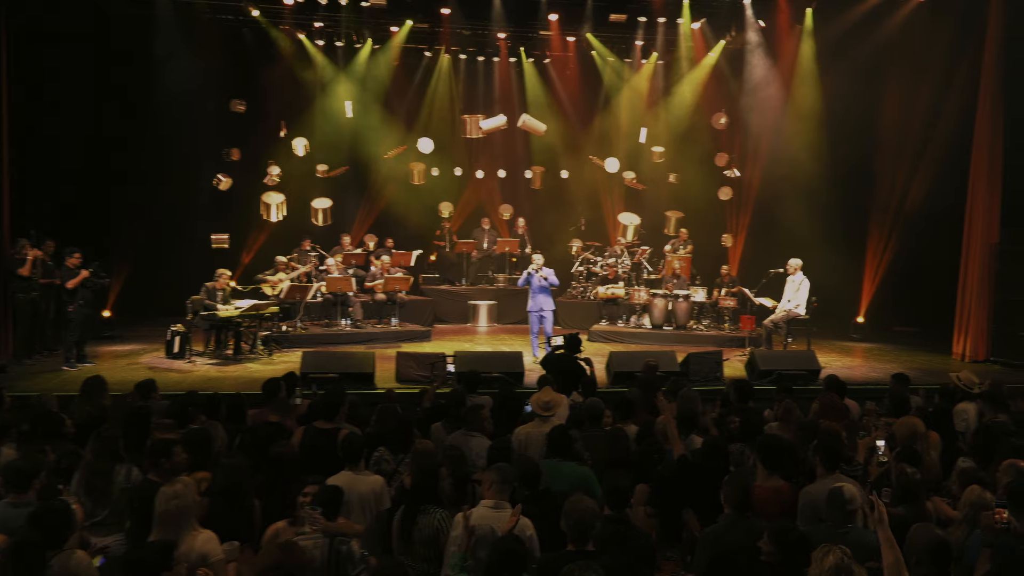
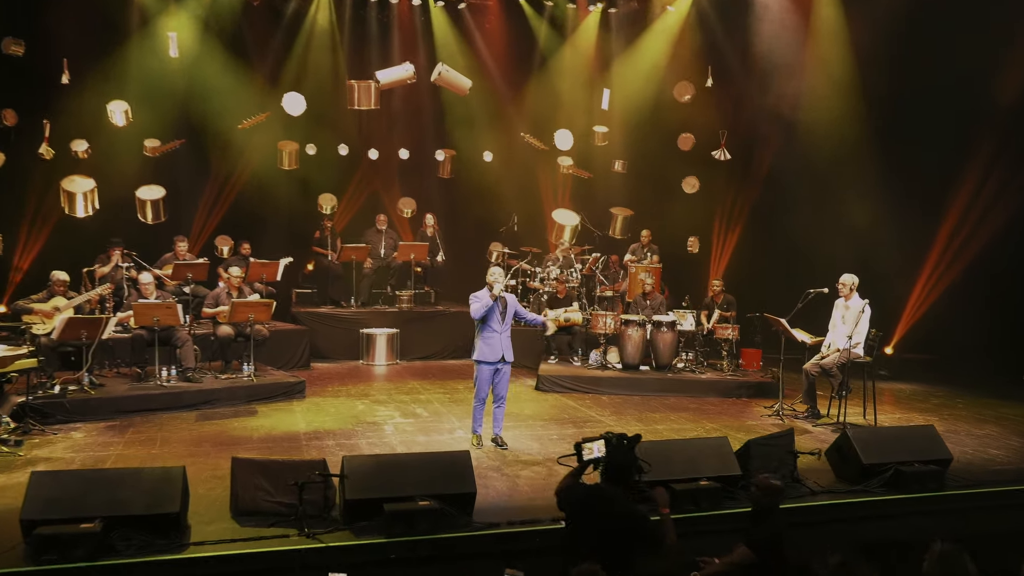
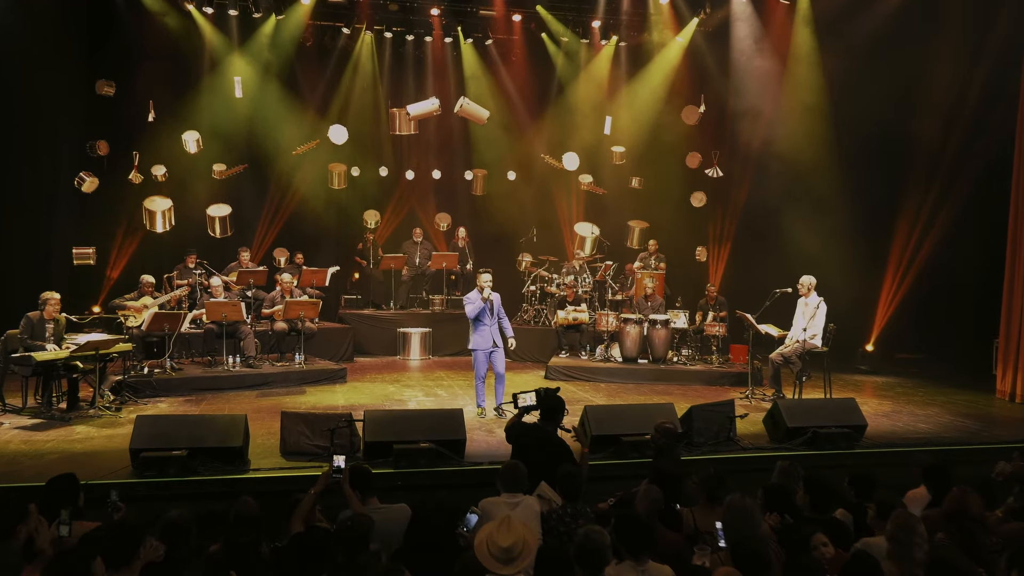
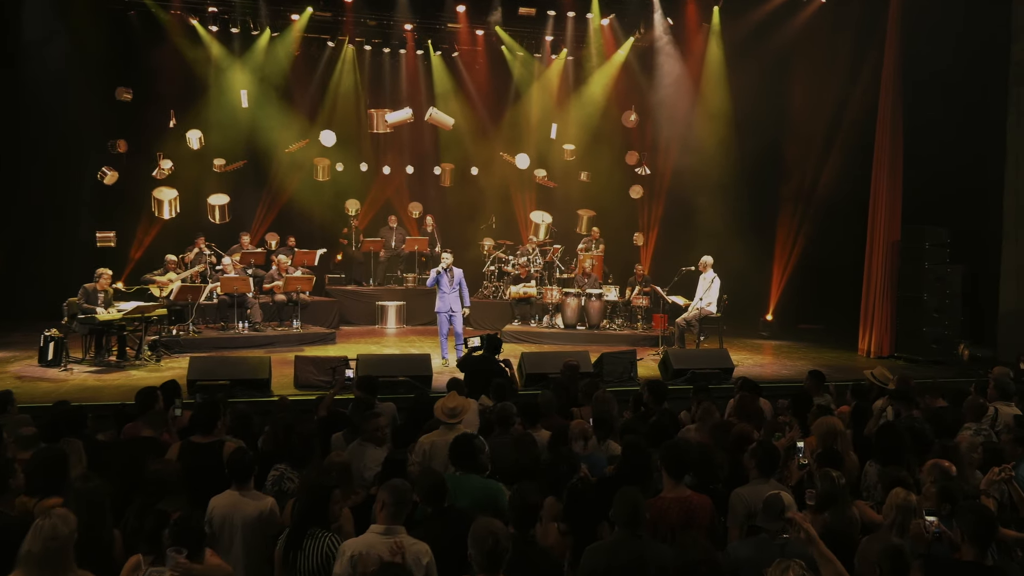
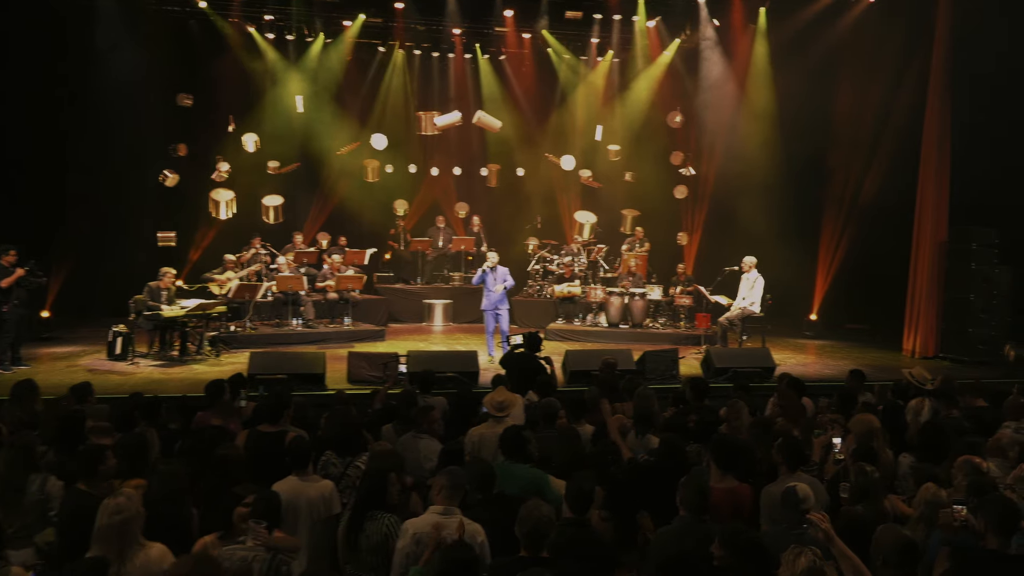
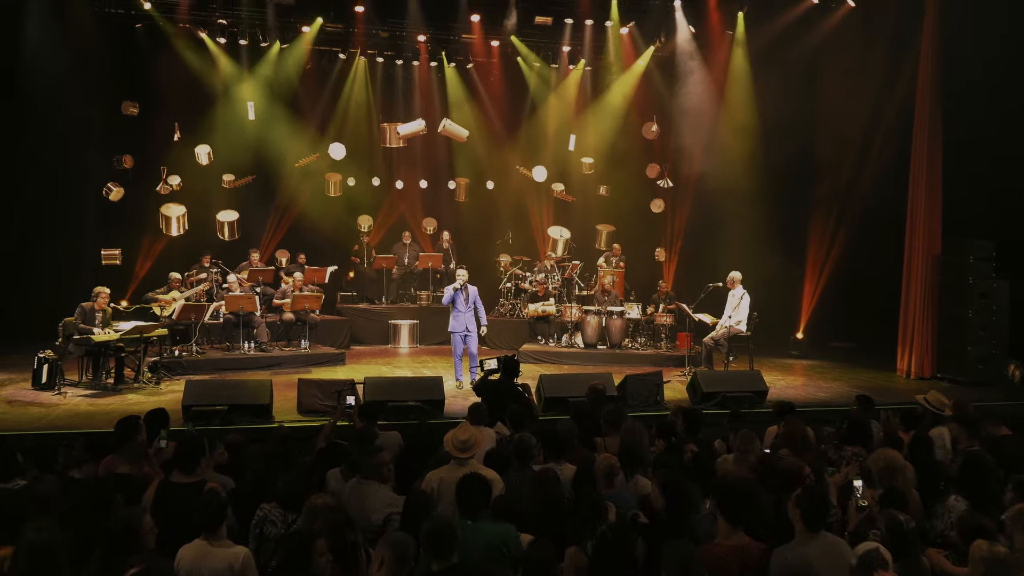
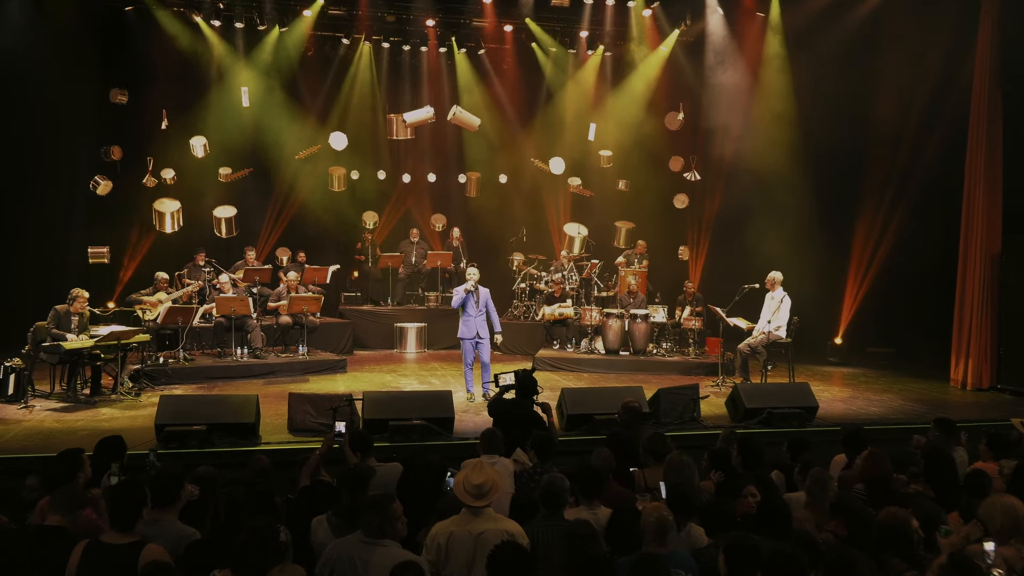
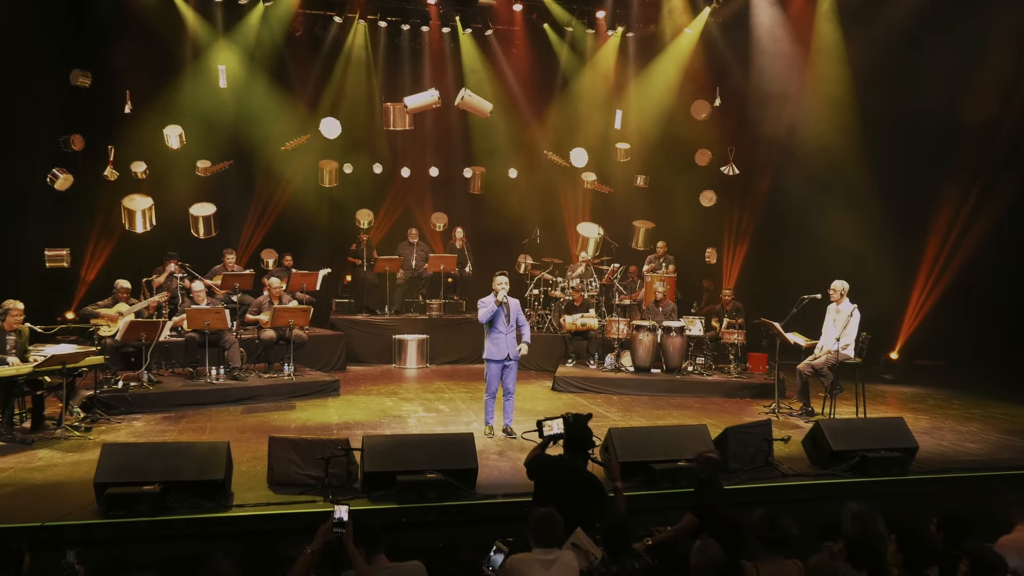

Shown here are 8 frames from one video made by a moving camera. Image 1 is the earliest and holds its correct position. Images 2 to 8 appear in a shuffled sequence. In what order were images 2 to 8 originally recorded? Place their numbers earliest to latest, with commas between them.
5, 4, 6, 7, 3, 8, 2
